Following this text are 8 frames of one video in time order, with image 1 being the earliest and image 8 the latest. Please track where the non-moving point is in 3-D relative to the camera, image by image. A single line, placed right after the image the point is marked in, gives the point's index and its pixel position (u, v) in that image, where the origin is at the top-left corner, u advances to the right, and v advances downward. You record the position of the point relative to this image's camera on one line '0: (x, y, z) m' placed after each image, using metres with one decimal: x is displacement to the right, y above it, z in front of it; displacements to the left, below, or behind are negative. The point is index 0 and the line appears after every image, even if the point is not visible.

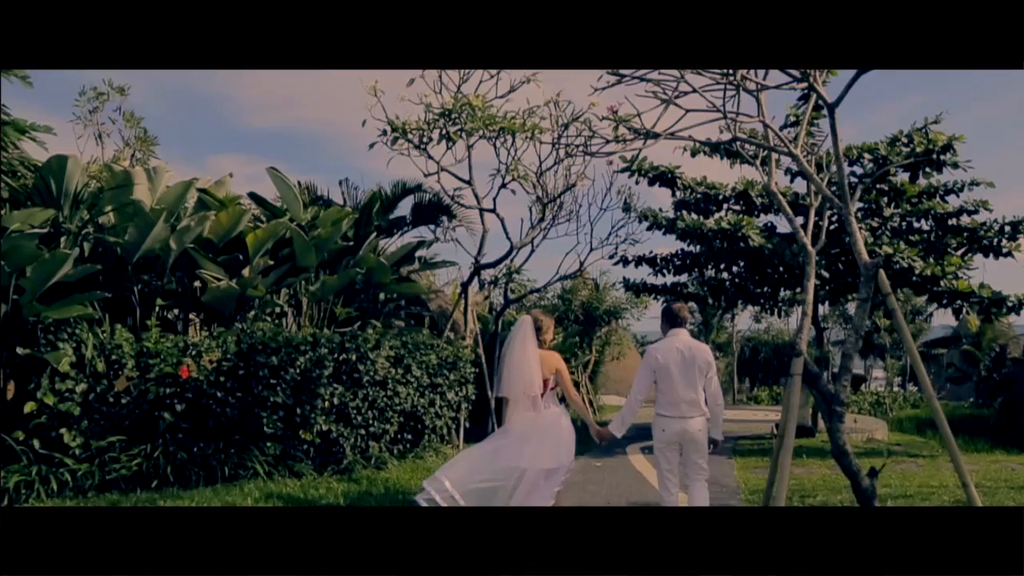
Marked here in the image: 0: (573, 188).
0: (+0.6, +0.9, +7.2) m
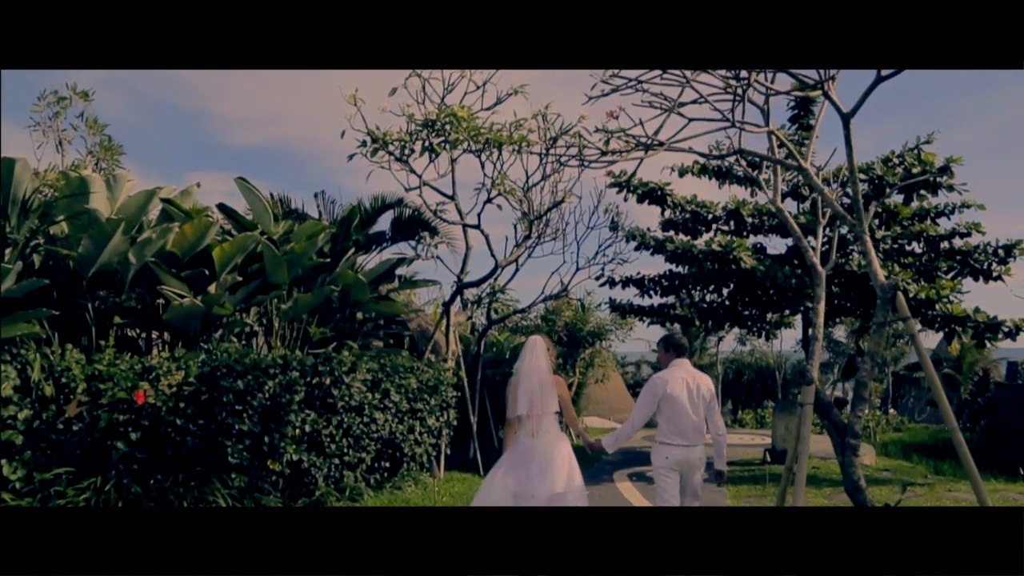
0: (+0.4, +0.8, +7.0) m
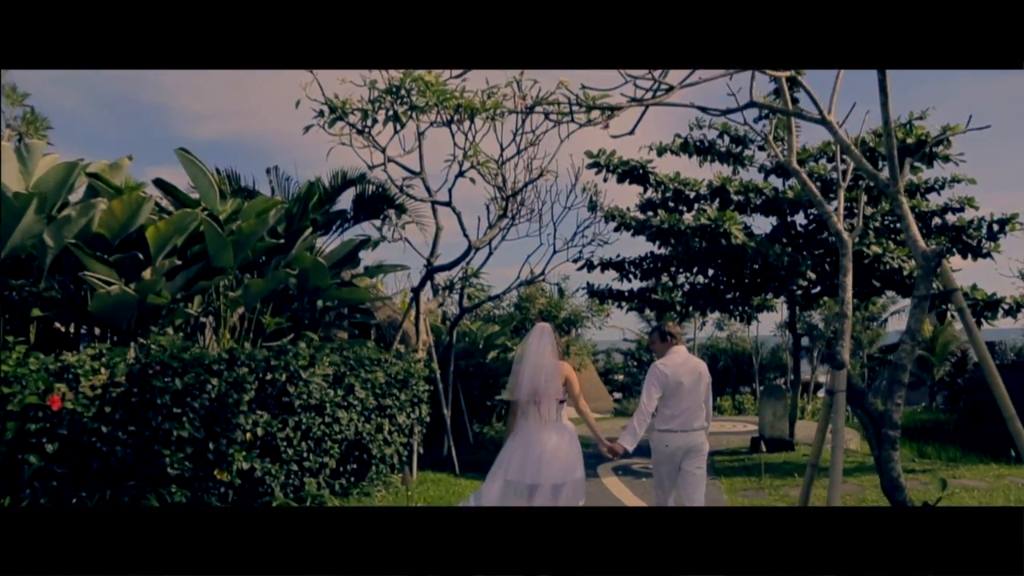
0: (+0.2, +0.9, +6.5) m
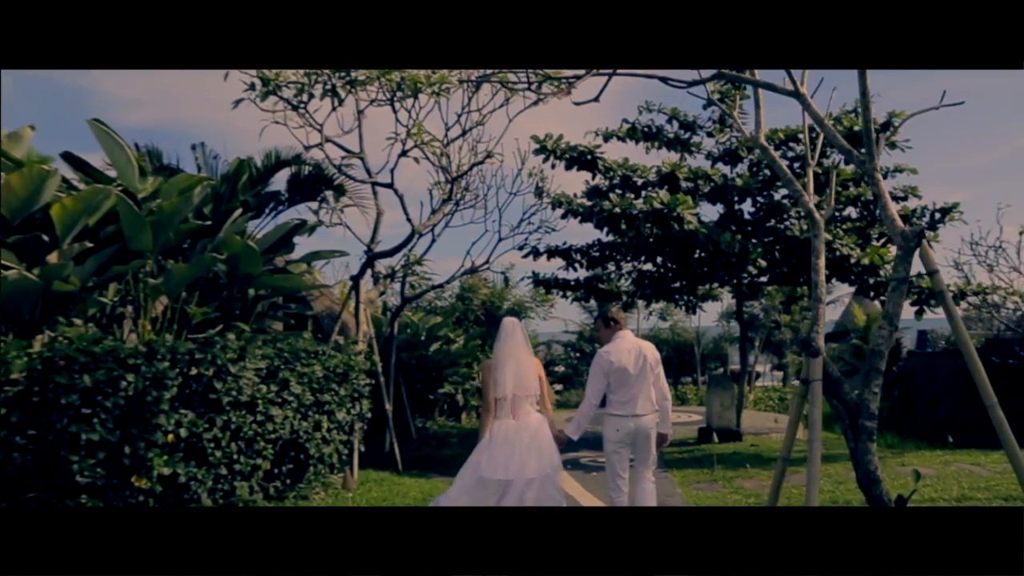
0: (-0.2, +1.0, +6.3) m
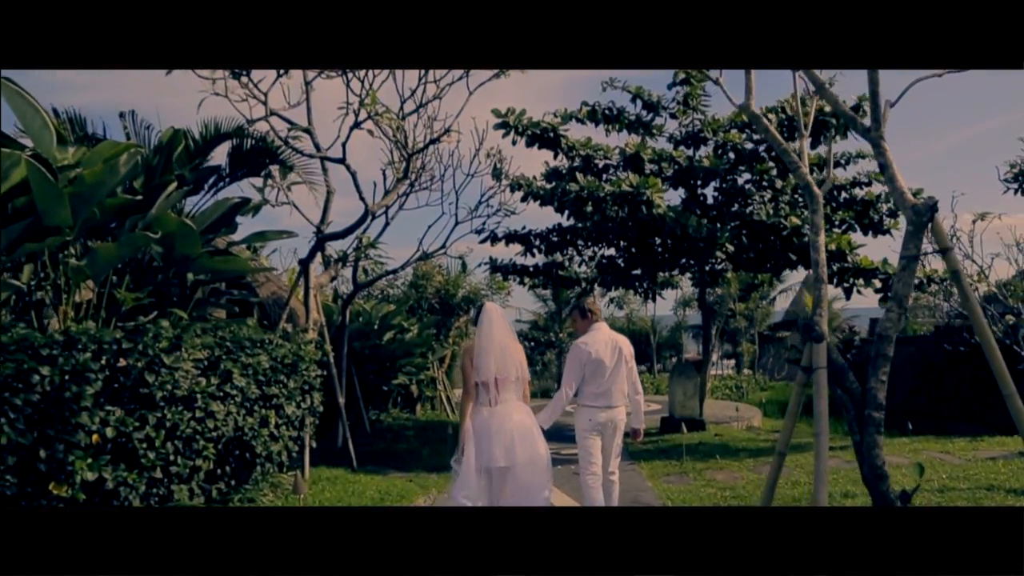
0: (-0.5, +1.1, +5.9) m
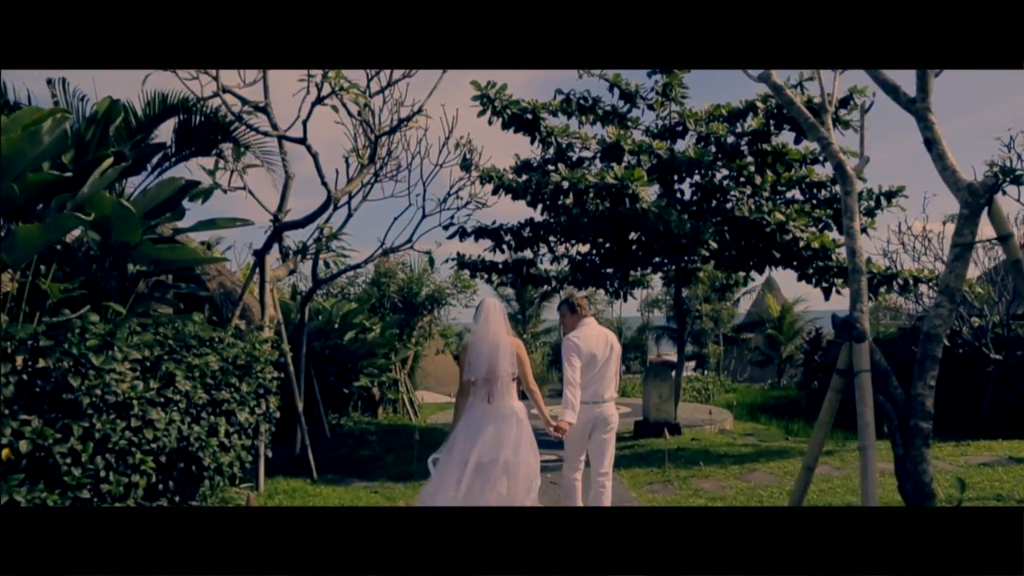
0: (-0.7, +1.1, +5.5) m
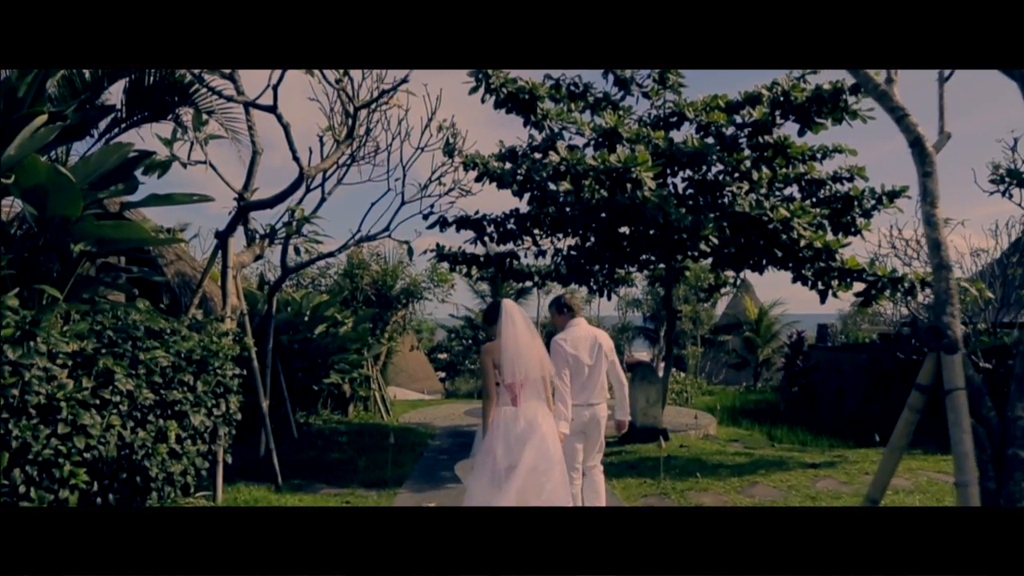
0: (-0.8, +1.2, +5.1) m
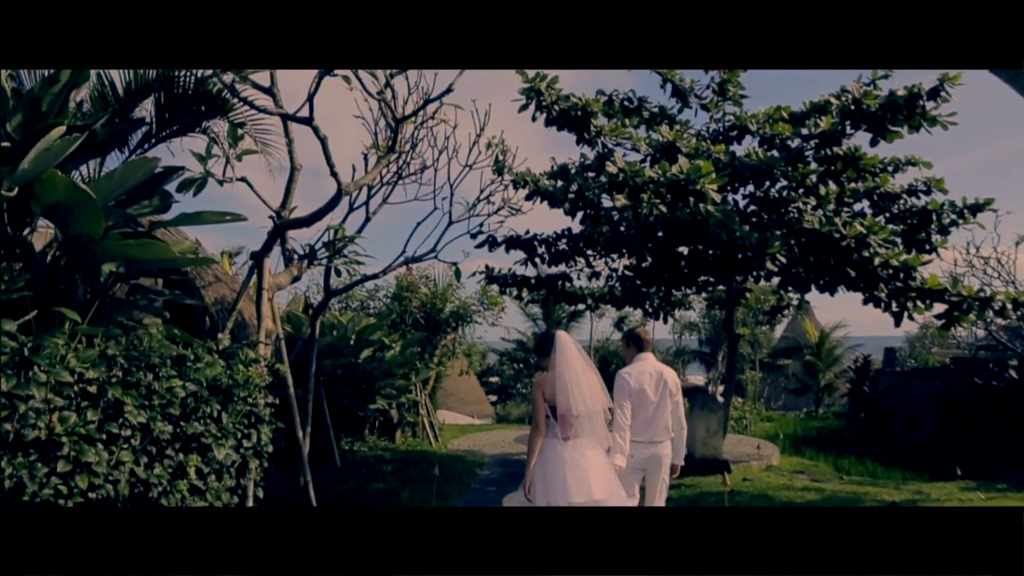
0: (-0.5, +1.0, +4.9) m
